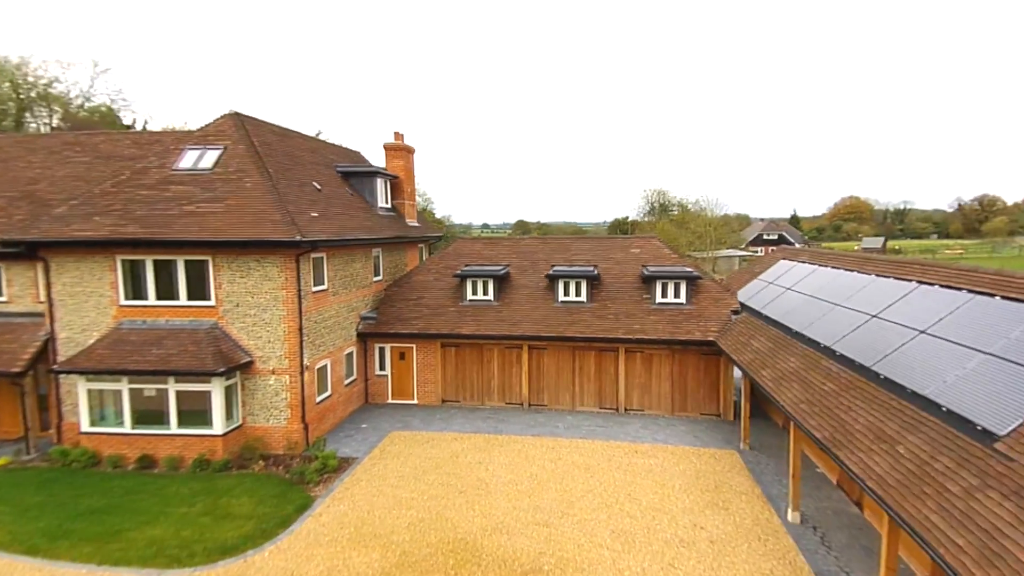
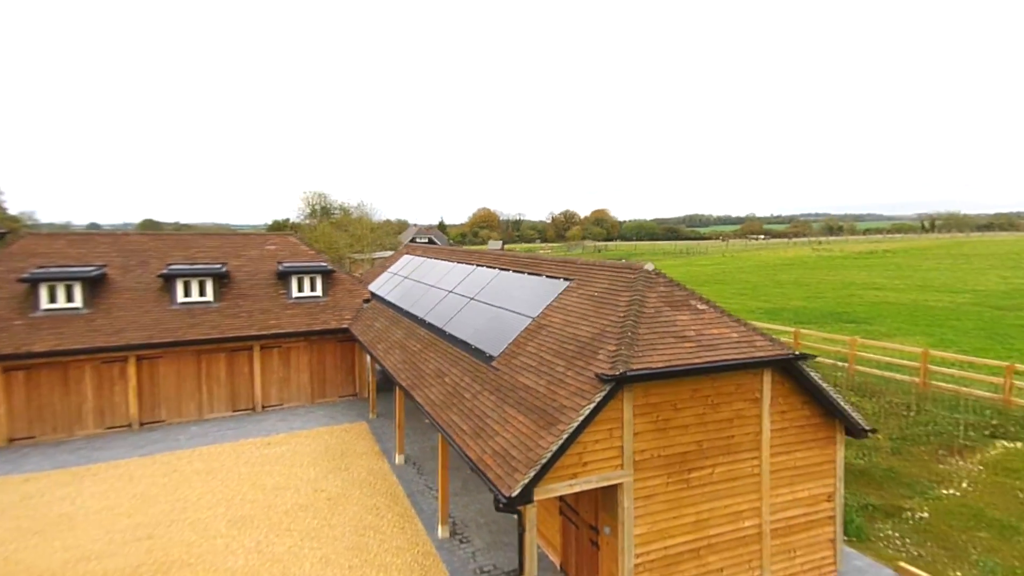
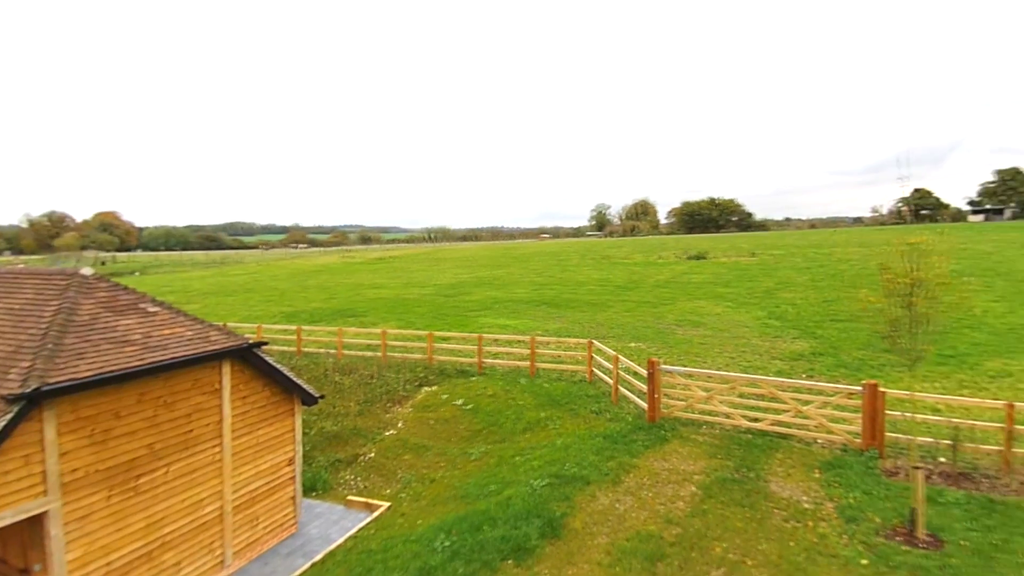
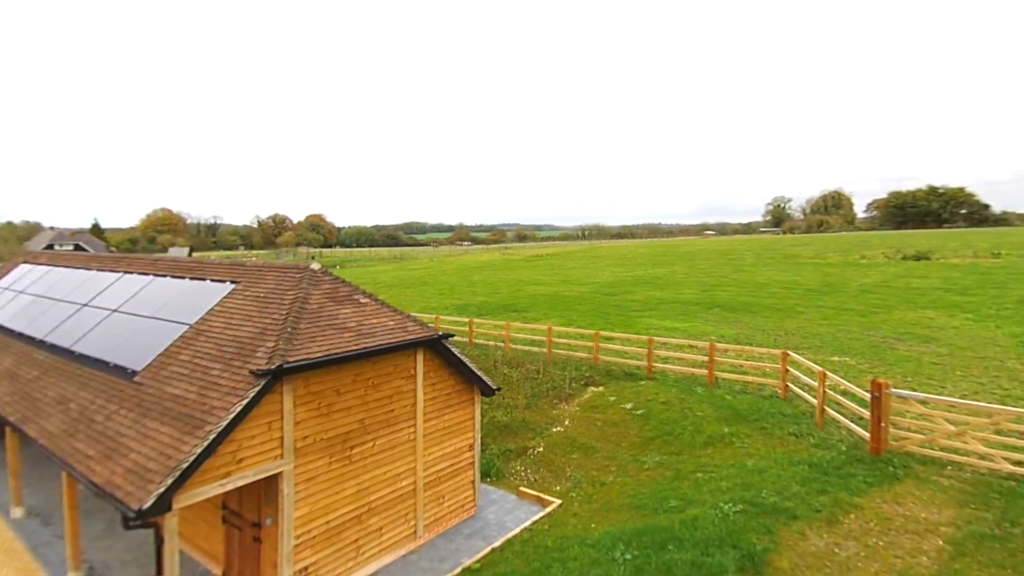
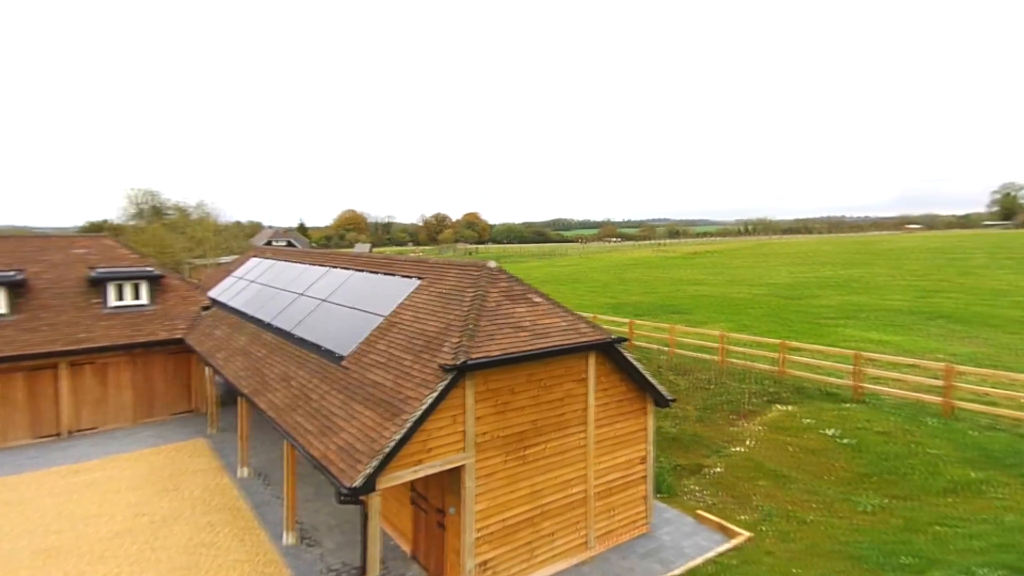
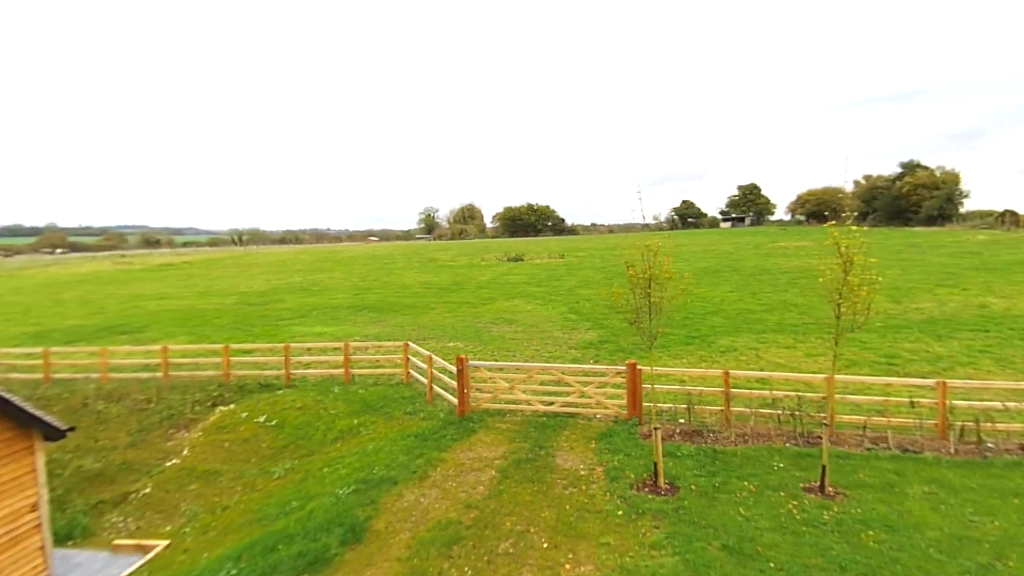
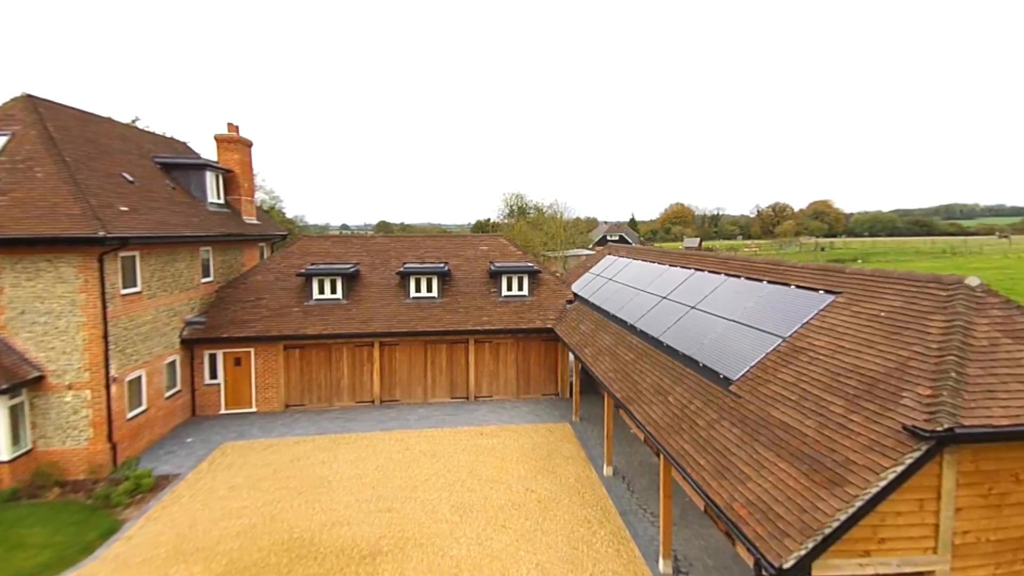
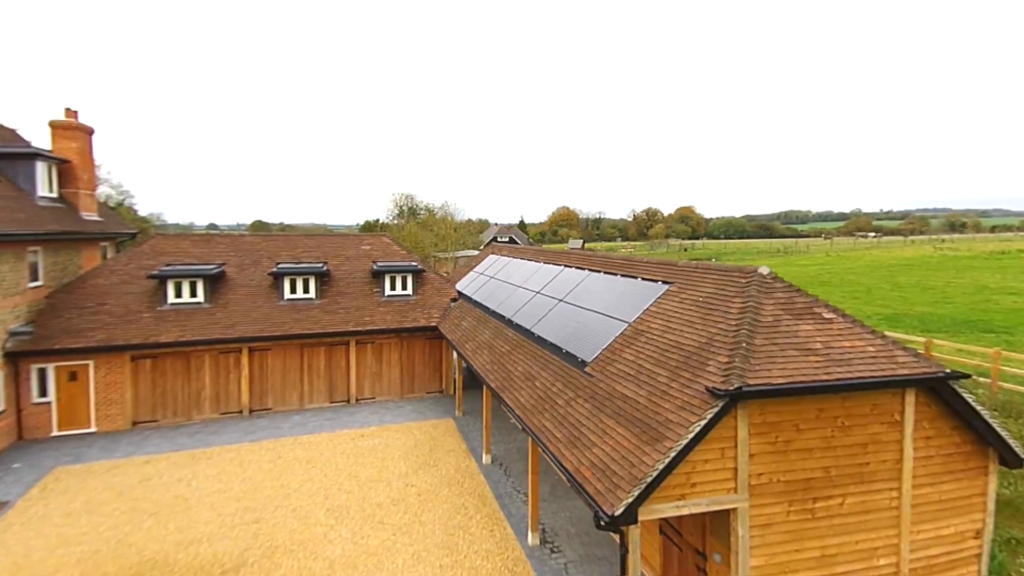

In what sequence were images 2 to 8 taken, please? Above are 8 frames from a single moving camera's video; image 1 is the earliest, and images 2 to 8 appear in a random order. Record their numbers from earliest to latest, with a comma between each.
7, 8, 2, 5, 4, 3, 6
